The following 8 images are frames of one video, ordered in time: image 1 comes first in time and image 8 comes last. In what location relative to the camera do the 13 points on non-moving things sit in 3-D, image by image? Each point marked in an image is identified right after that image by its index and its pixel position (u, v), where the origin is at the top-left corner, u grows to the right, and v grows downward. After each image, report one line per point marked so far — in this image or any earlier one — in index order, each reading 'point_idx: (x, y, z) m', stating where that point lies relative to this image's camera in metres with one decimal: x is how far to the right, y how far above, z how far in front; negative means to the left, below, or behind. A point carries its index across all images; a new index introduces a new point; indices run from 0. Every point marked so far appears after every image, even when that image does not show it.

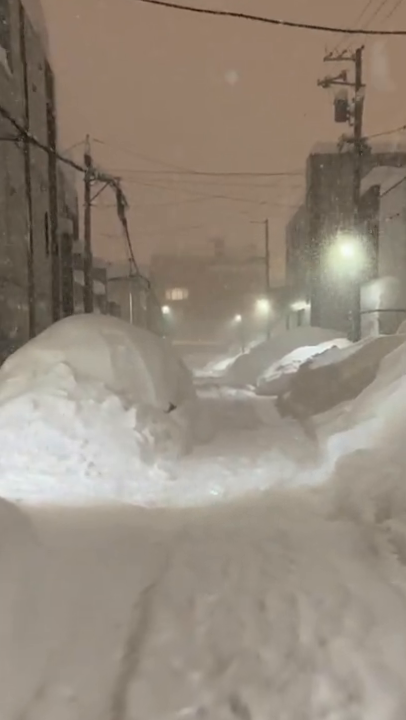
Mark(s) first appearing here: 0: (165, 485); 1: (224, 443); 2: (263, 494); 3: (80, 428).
0: (-0.4, -1.4, +9.8) m
1: (+0.3, -1.2, +12.9) m
2: (+0.6, -1.3, +8.9) m
3: (-1.5, -0.8, +10.9) m
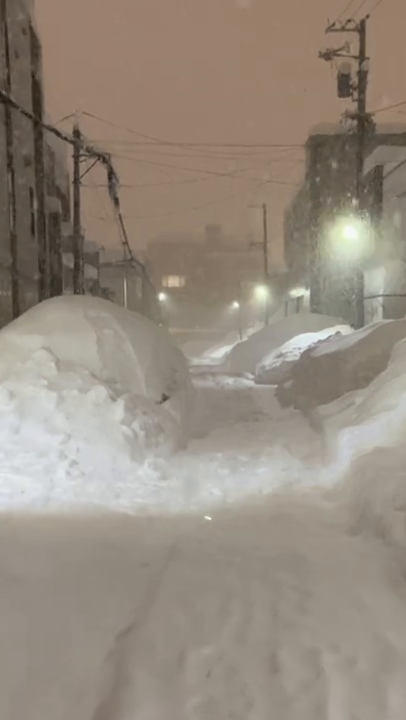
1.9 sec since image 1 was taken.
0: (-0.5, -1.2, +8.7) m
1: (+0.3, -1.0, +11.7) m
2: (+0.6, -1.2, +7.8) m
3: (-1.6, -0.7, +9.8) m
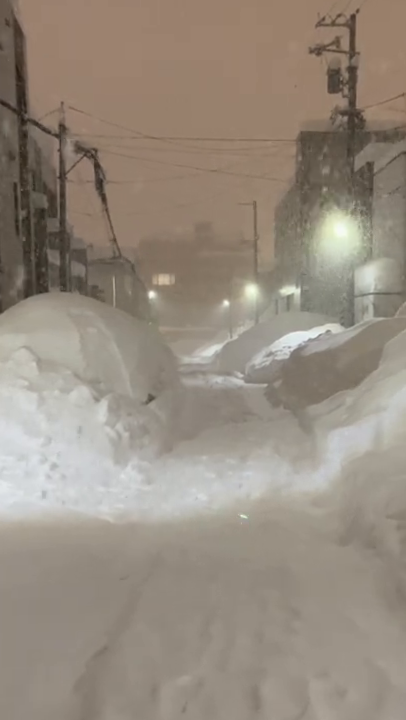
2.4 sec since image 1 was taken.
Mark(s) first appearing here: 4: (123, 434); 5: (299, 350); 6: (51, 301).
0: (-0.6, -1.2, +8.4) m
1: (+0.1, -1.0, +11.4) m
2: (+0.4, -1.2, +7.5) m
3: (-1.7, -0.7, +9.5) m
4: (-0.9, -0.8, +9.6) m
5: (+2.1, +0.2, +19.2) m
6: (-2.0, +0.8, +11.5) m
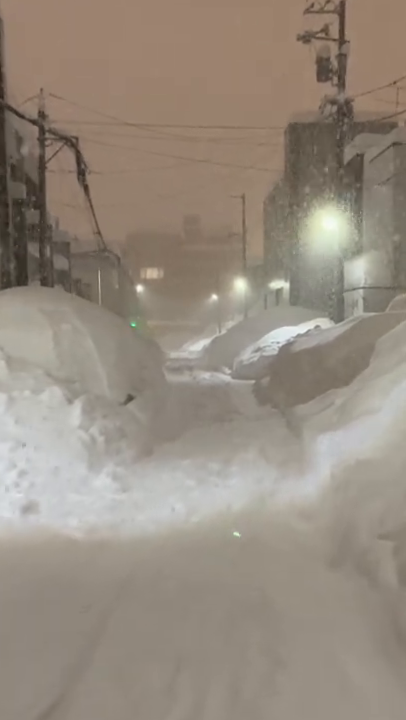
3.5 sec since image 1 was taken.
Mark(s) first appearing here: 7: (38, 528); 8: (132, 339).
0: (-0.8, -1.2, +7.8) m
1: (-0.1, -1.0, +10.8) m
2: (+0.3, -1.2, +6.9) m
3: (-1.9, -0.7, +8.8) m
4: (-1.1, -0.8, +9.0) m
5: (+1.8, +0.3, +18.6) m
6: (-2.2, +0.8, +10.9) m
7: (-1.3, -1.3, +6.8) m
8: (-1.0, +0.3, +12.6) m
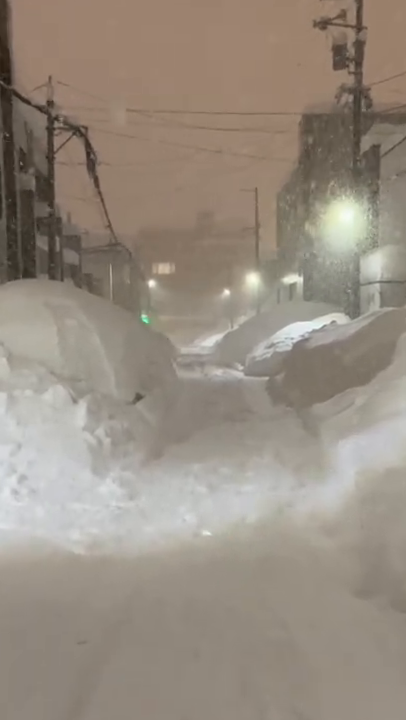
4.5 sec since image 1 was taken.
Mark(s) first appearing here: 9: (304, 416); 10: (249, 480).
0: (-0.7, -1.2, +7.2) m
1: (0.0, -1.0, +10.3) m
2: (+0.4, -1.2, +6.3) m
3: (-1.8, -0.6, +8.3) m
4: (-1.0, -0.8, +8.5) m
5: (+2.0, +0.4, +18.1) m
6: (-2.1, +0.8, +10.3) m
7: (-1.2, -1.3, +6.2) m
8: (-0.8, +0.4, +12.1) m
9: (+1.3, -0.8, +11.7) m
10: (+0.4, -1.1, +7.7) m
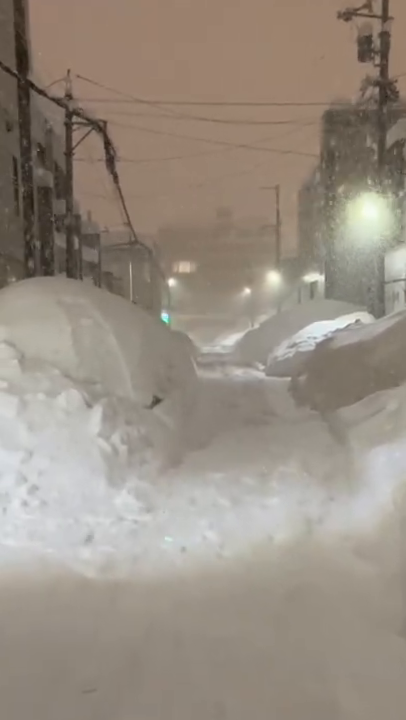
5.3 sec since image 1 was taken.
0: (-0.5, -1.2, +6.7) m
1: (+0.3, -1.0, +9.7) m
2: (+0.5, -1.2, +5.8) m
3: (-1.6, -0.7, +7.8) m
4: (-0.8, -0.8, +8.0) m
5: (+2.5, +0.4, +17.5) m
6: (-1.8, +0.8, +9.9) m
7: (-1.0, -1.3, +5.7) m
8: (-0.6, +0.3, +11.6) m
9: (+1.6, -0.8, +11.2) m
10: (+0.6, -1.1, +7.2) m
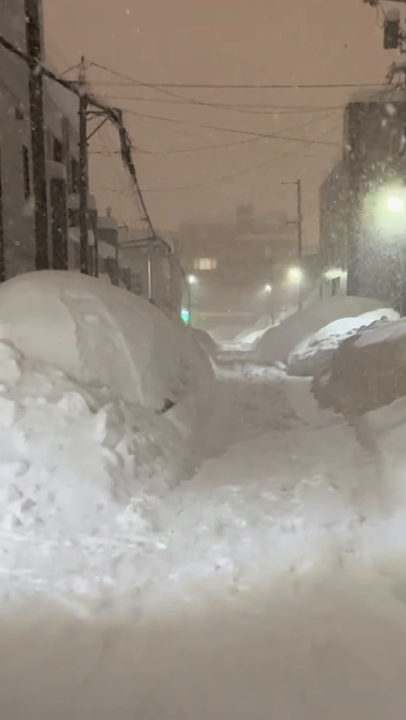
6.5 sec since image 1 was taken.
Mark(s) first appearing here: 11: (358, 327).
0: (-0.4, -1.2, +6.0) m
1: (+0.4, -1.0, +9.0) m
2: (+0.6, -1.2, +5.0) m
3: (-1.5, -0.7, +7.1) m
4: (-0.6, -0.8, +7.2) m
5: (+2.8, +0.4, +16.7) m
6: (-1.6, +0.8, +9.1) m
7: (-1.0, -1.3, +5.0) m
8: (-0.4, +0.3, +10.8) m
9: (+1.8, -0.8, +10.4) m
10: (+0.7, -1.1, +6.4) m
11: (+3.5, +0.8, +19.9) m
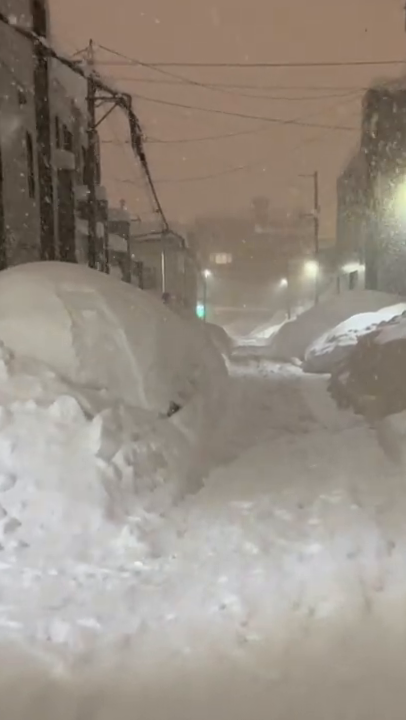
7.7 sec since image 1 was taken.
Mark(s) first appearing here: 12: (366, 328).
0: (-0.4, -1.3, +5.2) m
1: (+0.5, -1.0, +8.2) m
2: (+0.6, -1.3, +4.2) m
3: (-1.4, -0.7, +6.3) m
4: (-0.6, -0.8, +6.4) m
5: (+3.0, +0.4, +15.8) m
6: (-1.5, +0.8, +8.4) m
7: (-1.0, -1.3, +4.2) m
8: (-0.2, +0.4, +10.0) m
9: (+1.9, -0.8, +9.6) m
10: (+0.7, -1.1, +5.6) m
11: (+3.8, +0.8, +19.1) m
12: (+3.7, +0.7, +19.6) m
